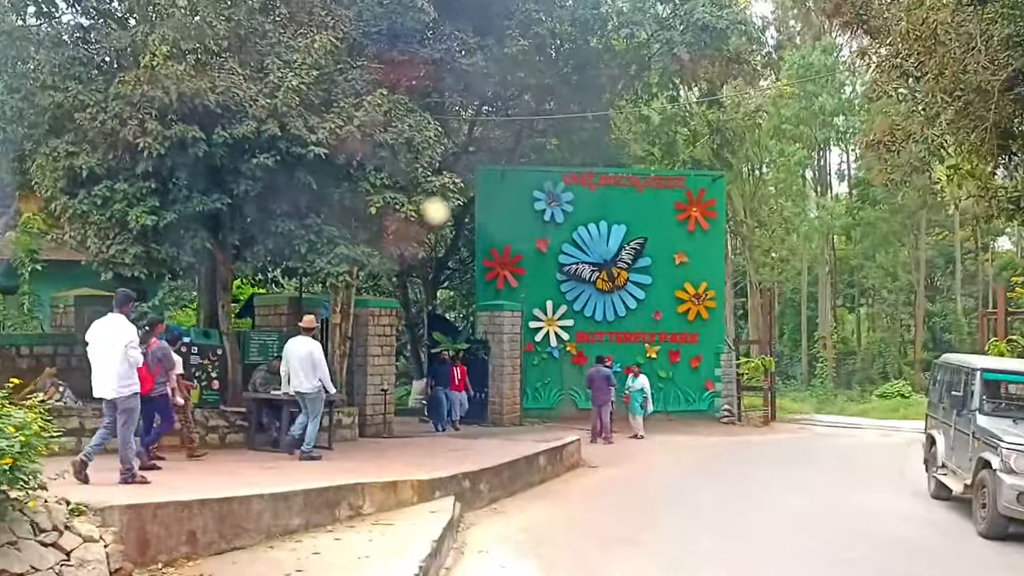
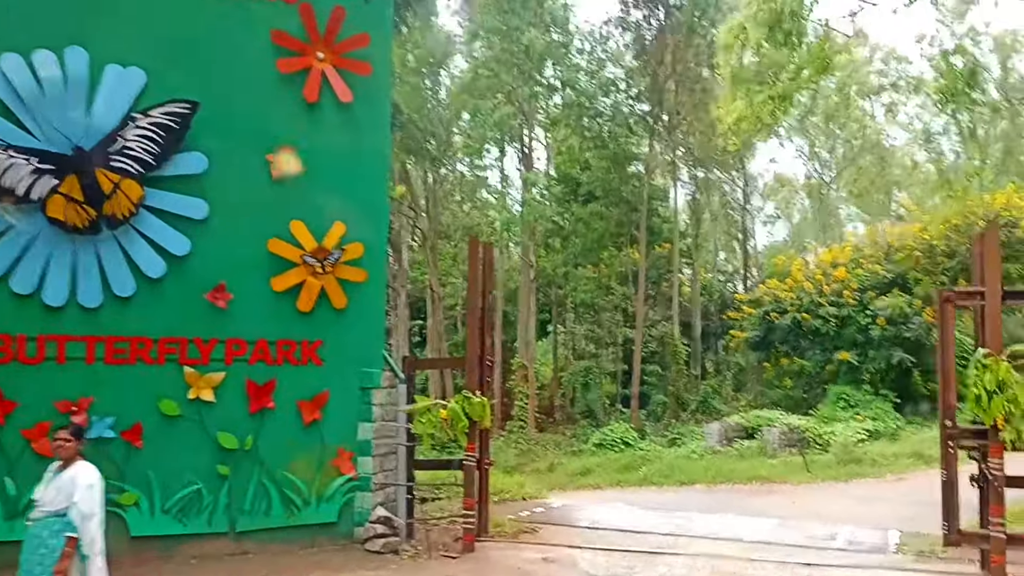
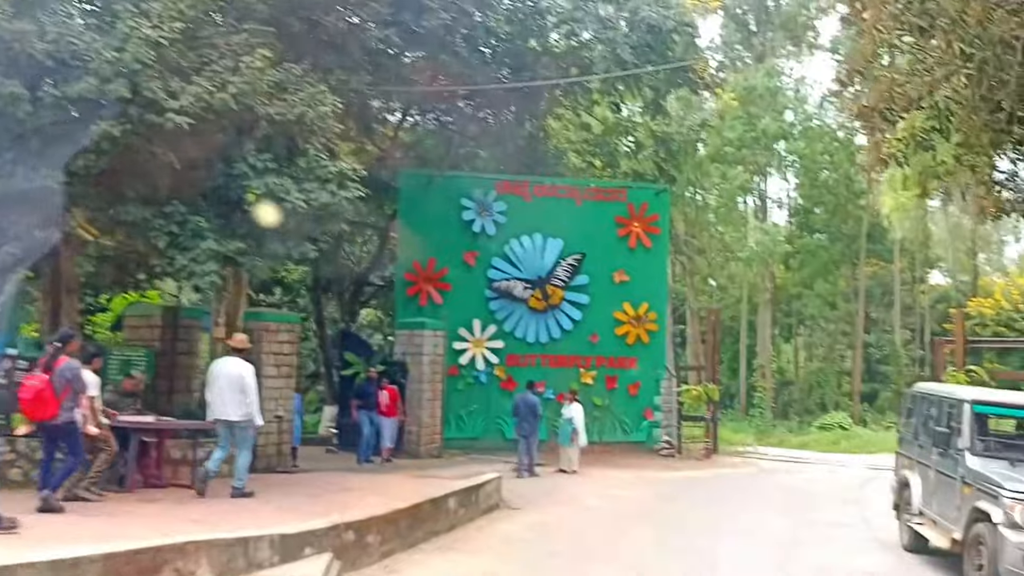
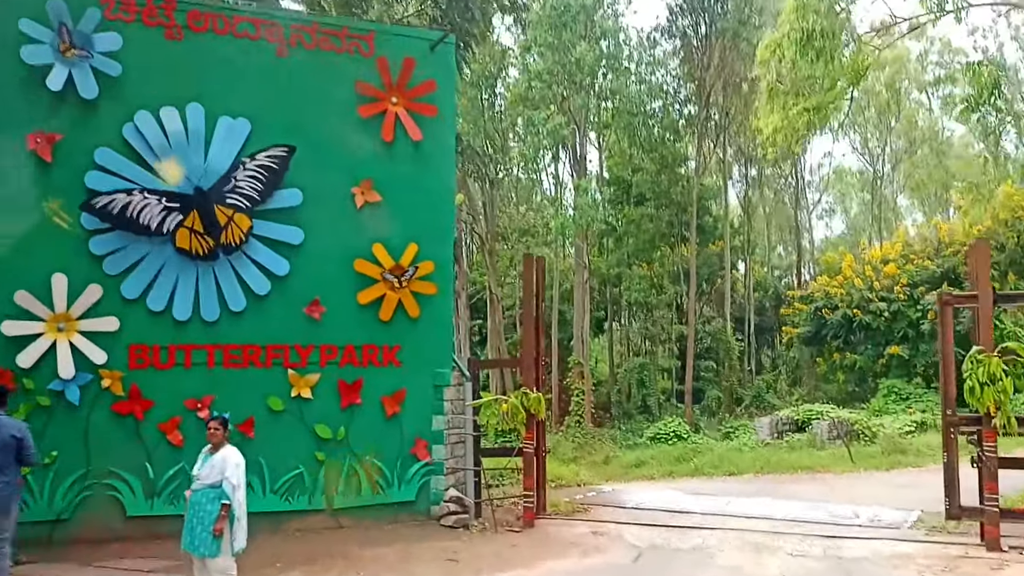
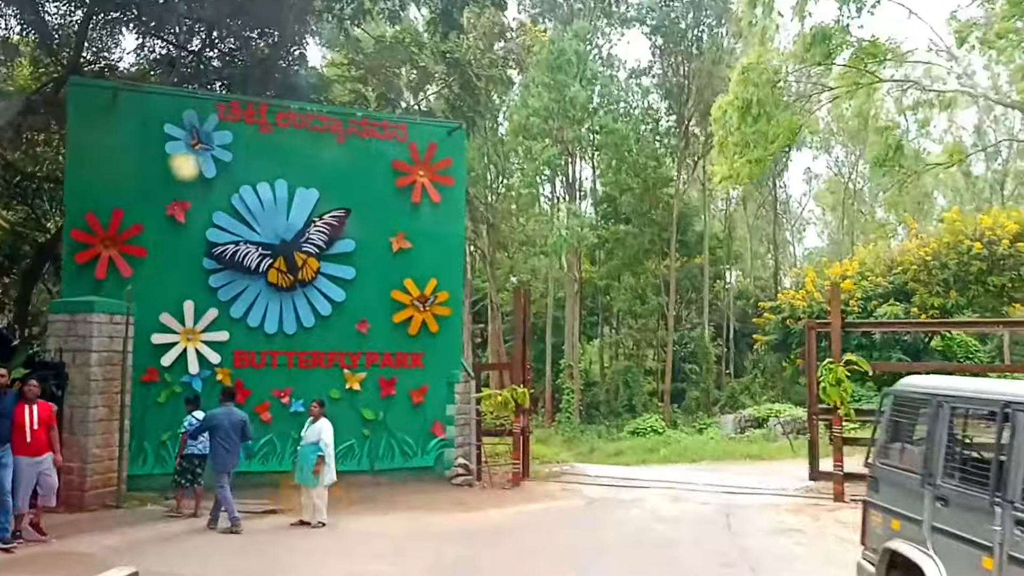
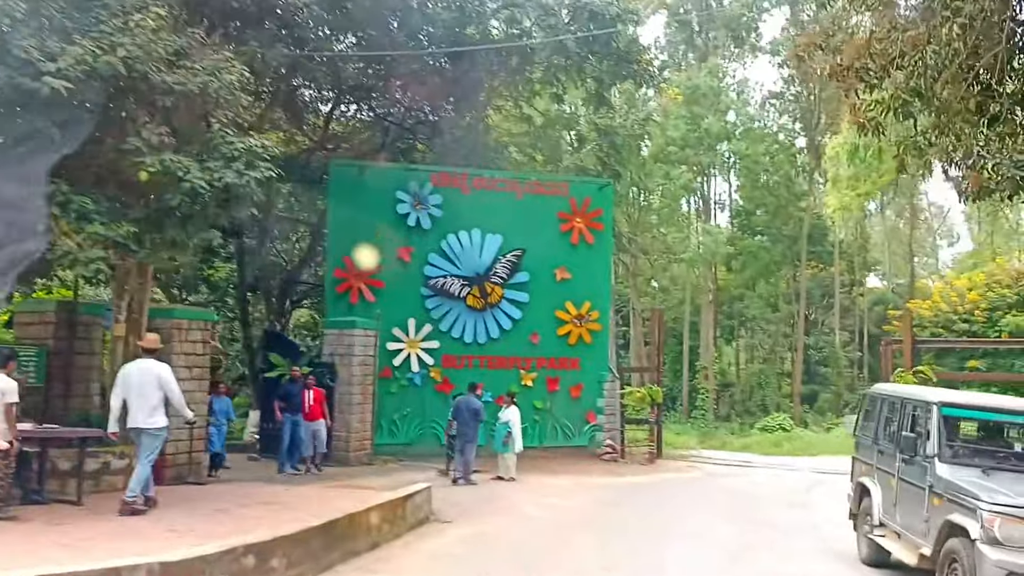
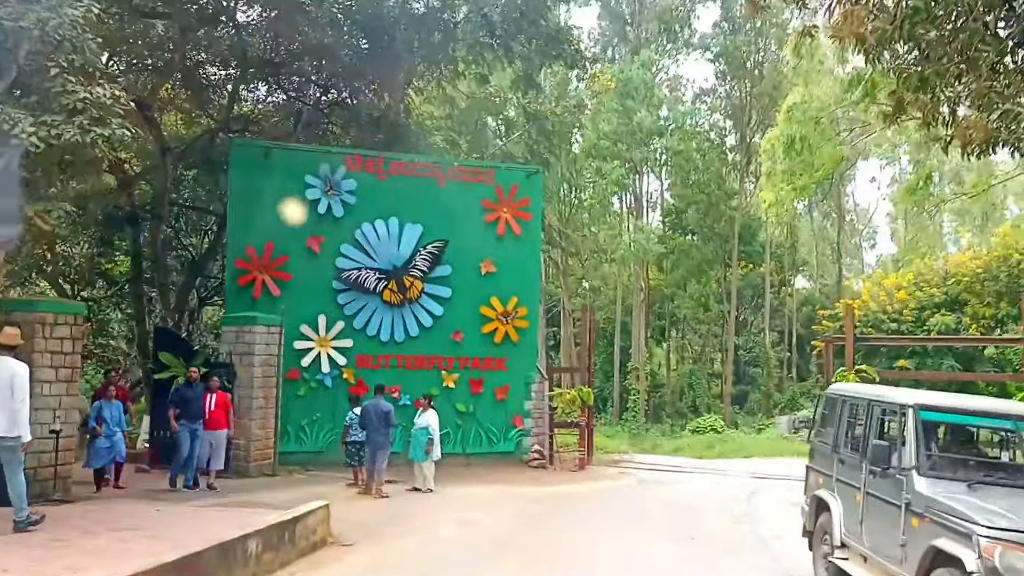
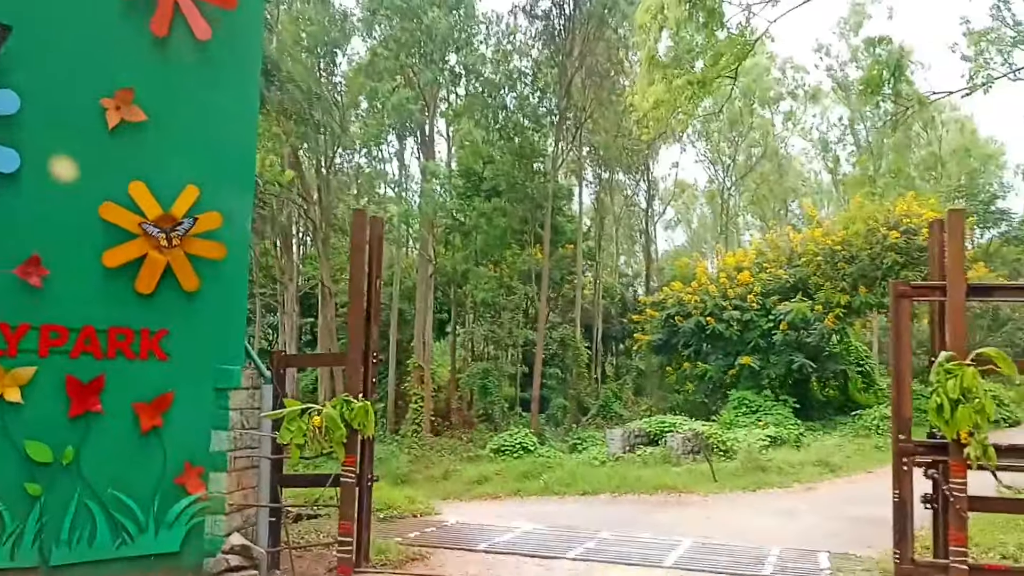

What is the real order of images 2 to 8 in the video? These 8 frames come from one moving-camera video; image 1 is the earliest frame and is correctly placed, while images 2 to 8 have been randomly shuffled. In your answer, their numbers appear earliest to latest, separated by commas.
3, 6, 7, 5, 4, 2, 8
